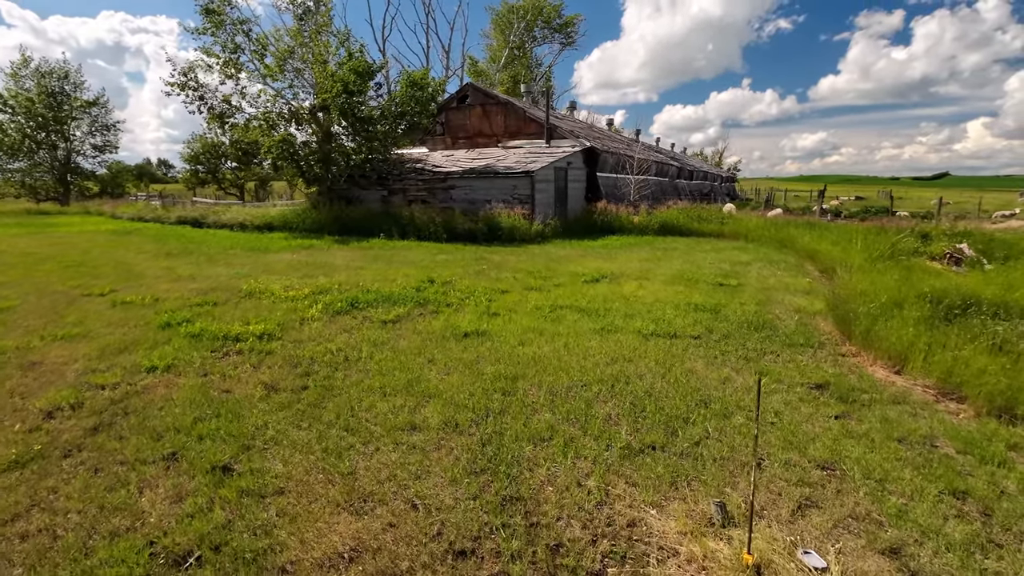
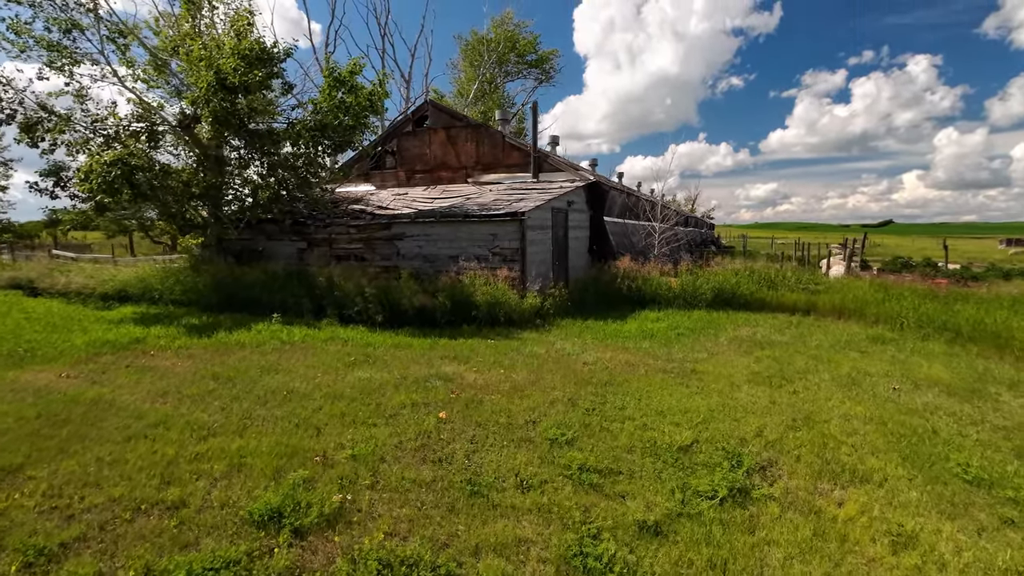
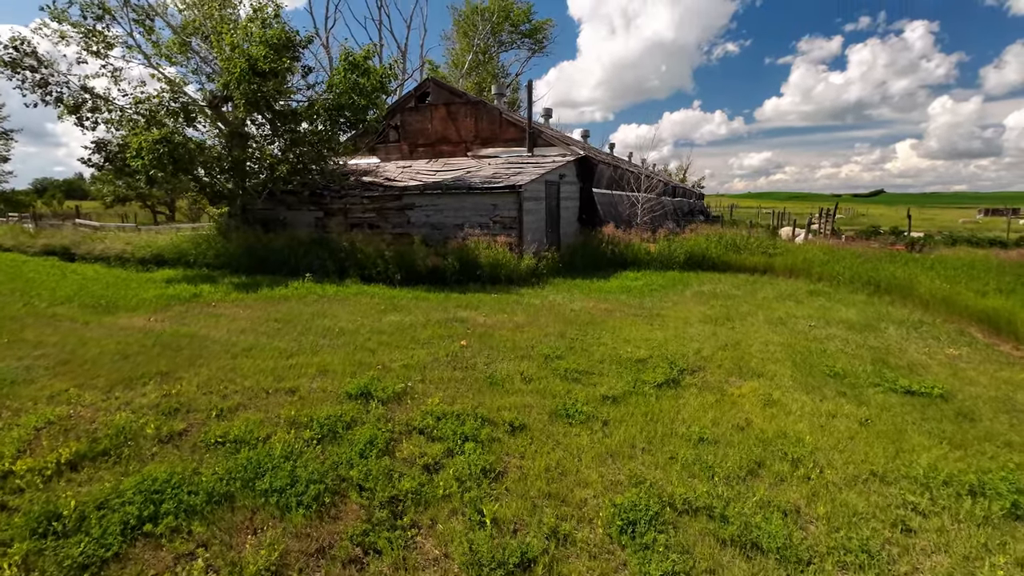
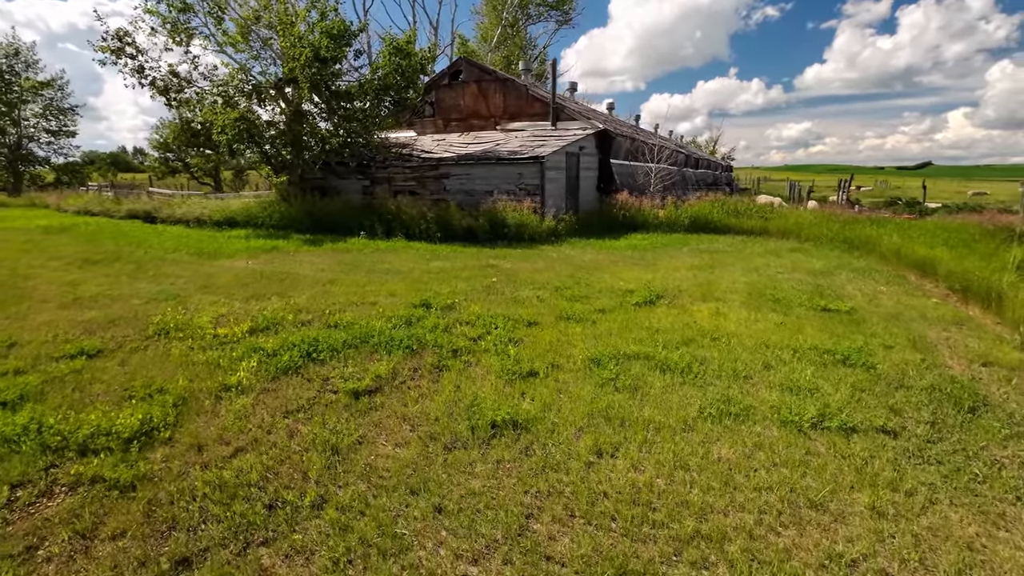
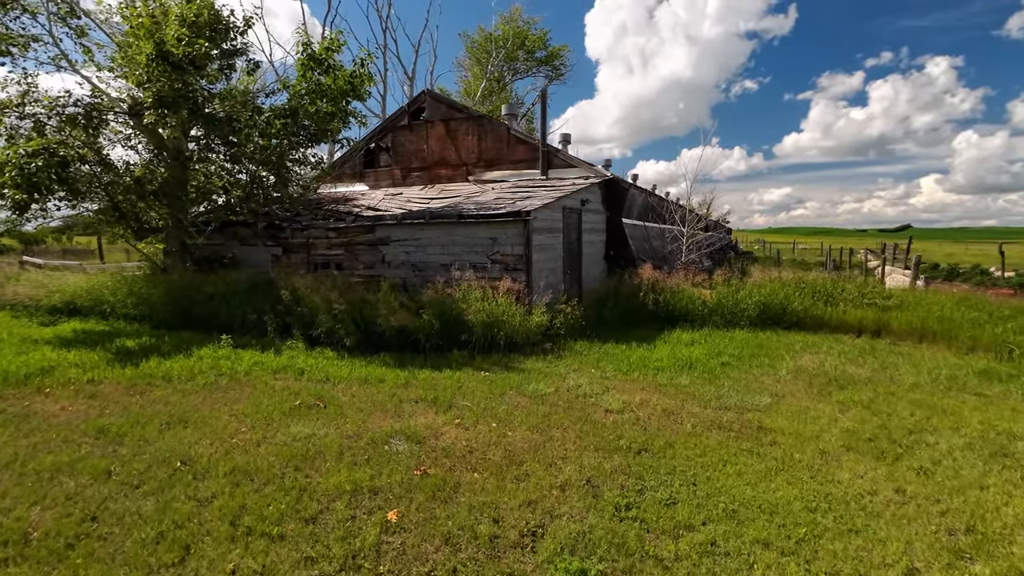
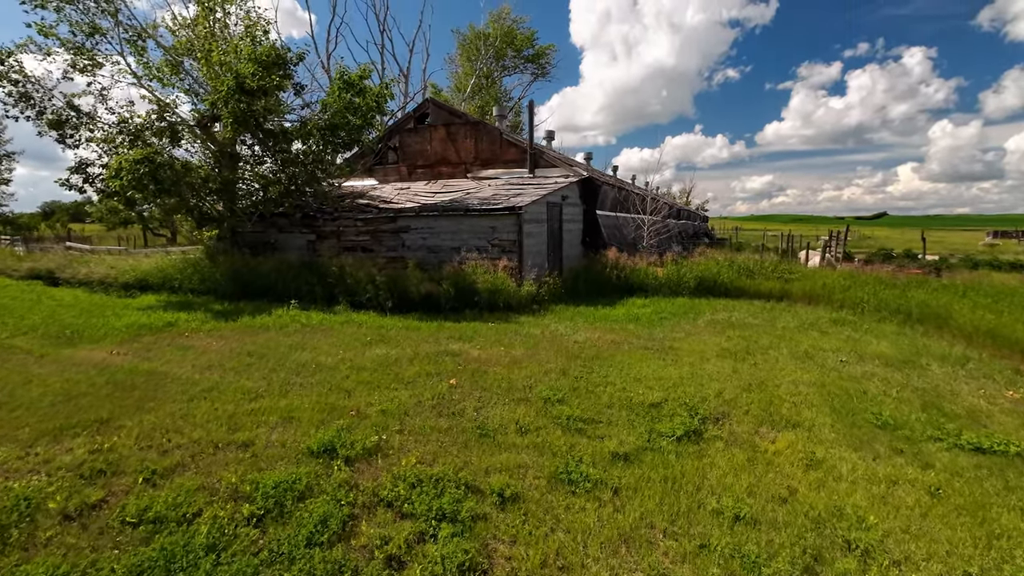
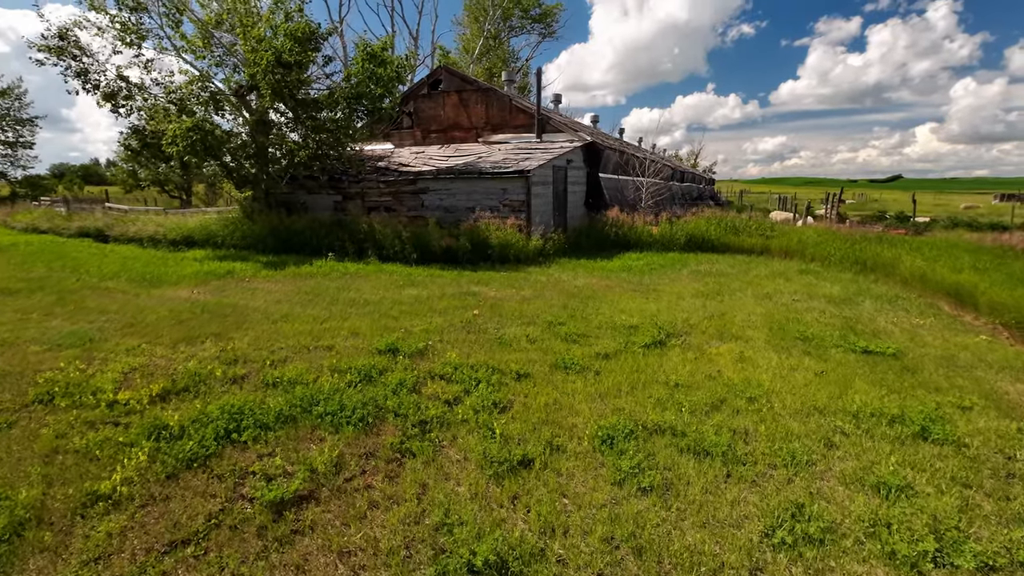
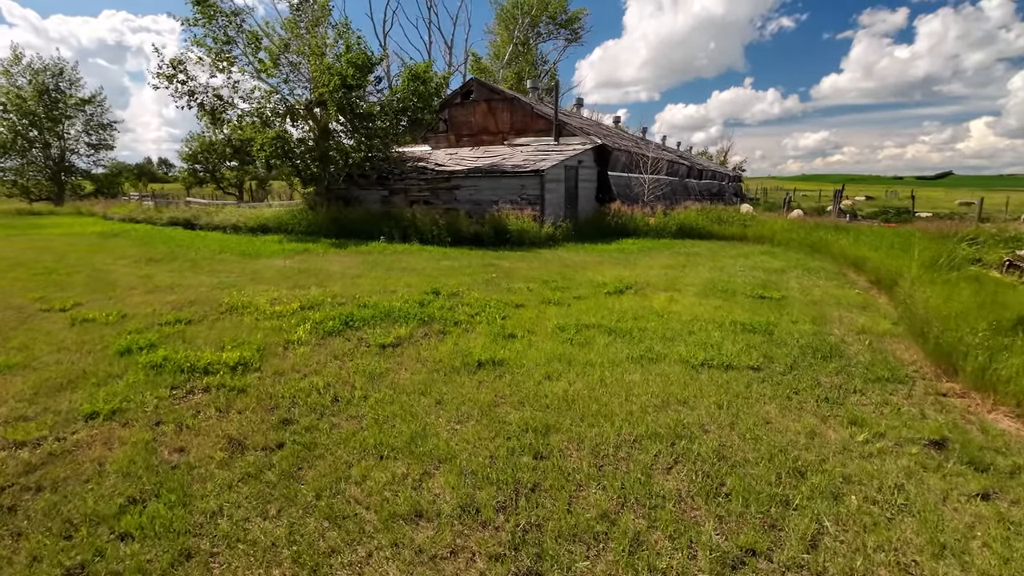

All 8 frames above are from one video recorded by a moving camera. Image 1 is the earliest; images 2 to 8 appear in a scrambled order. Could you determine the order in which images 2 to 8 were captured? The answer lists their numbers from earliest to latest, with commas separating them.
8, 4, 7, 3, 6, 2, 5
